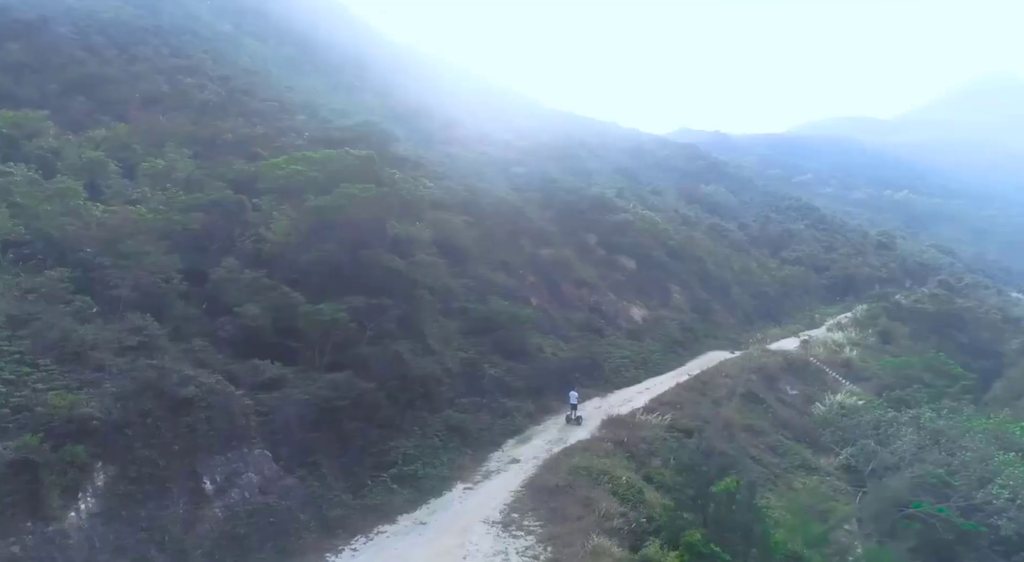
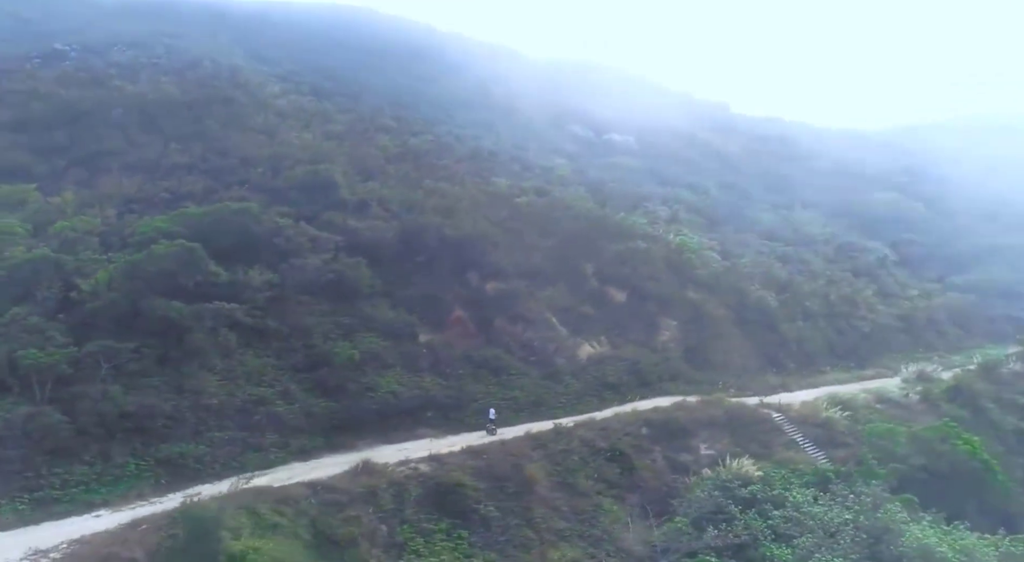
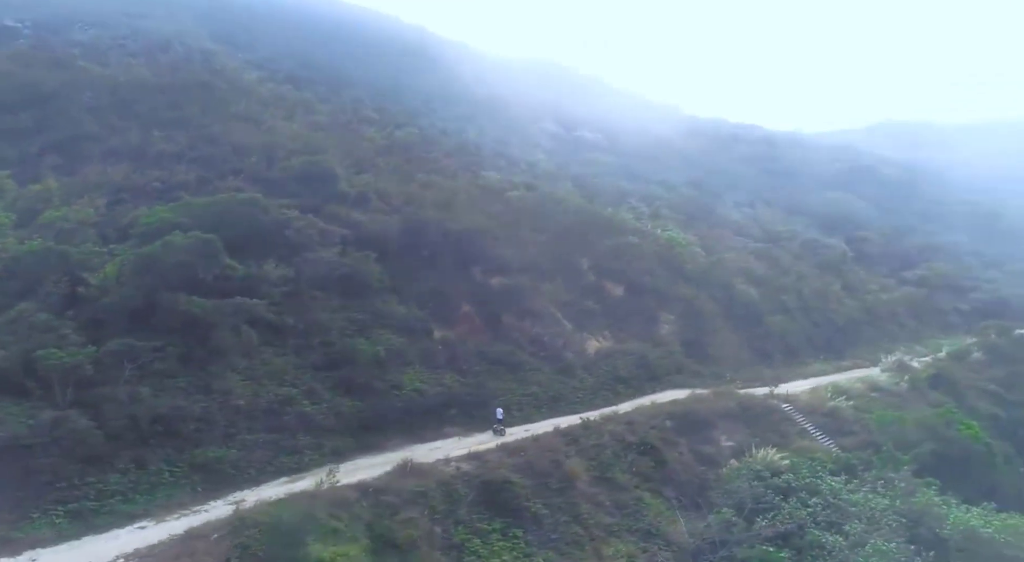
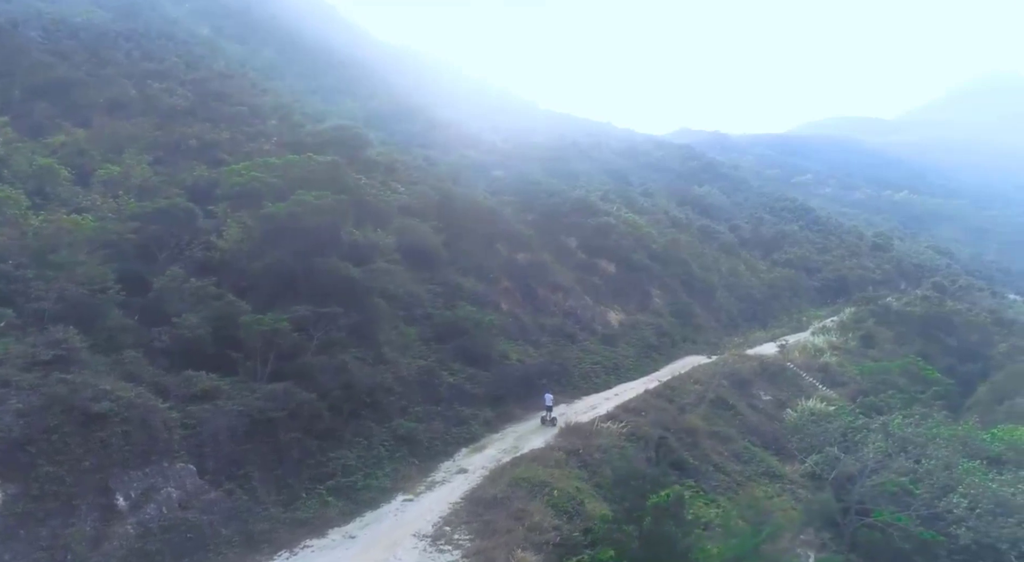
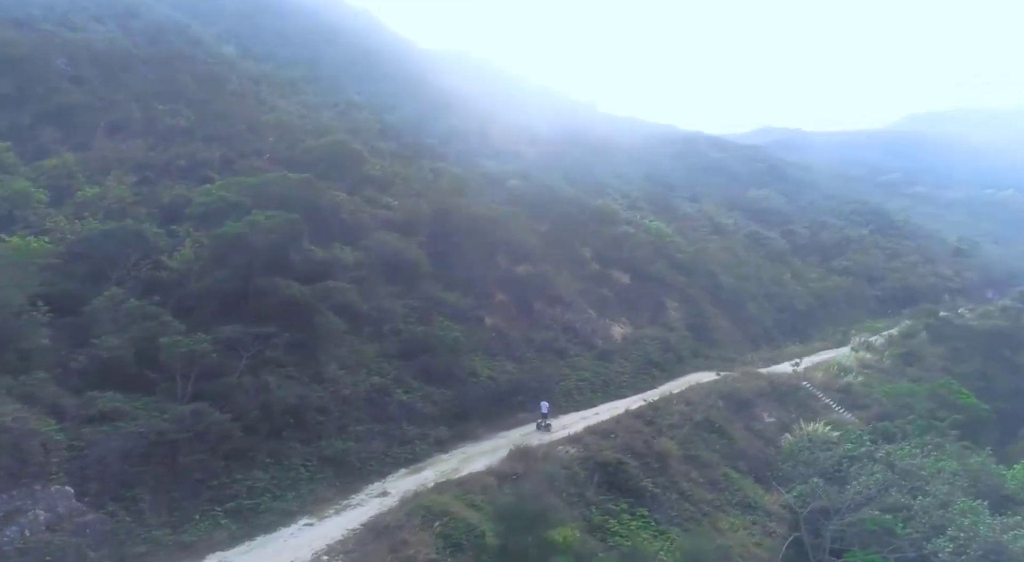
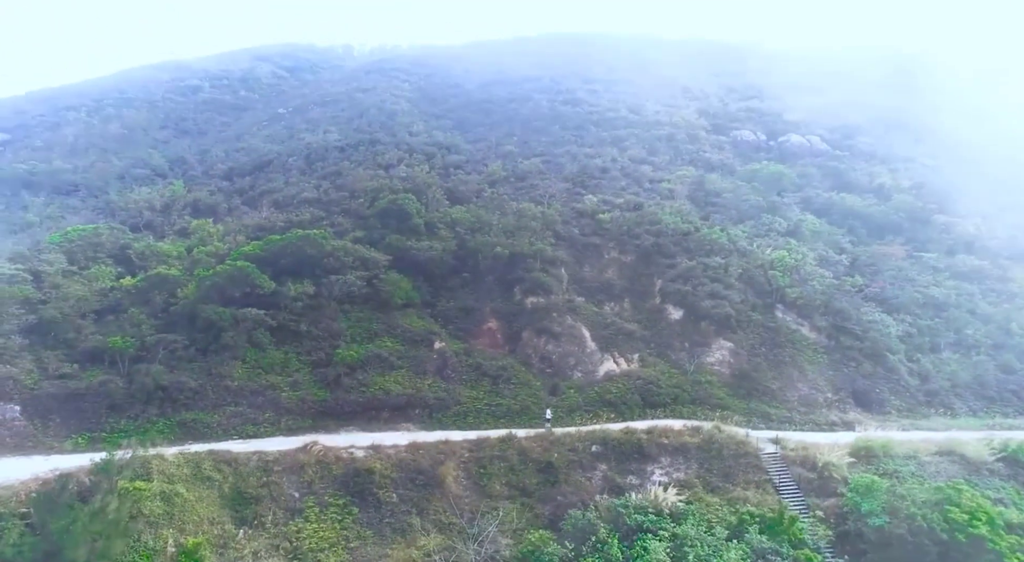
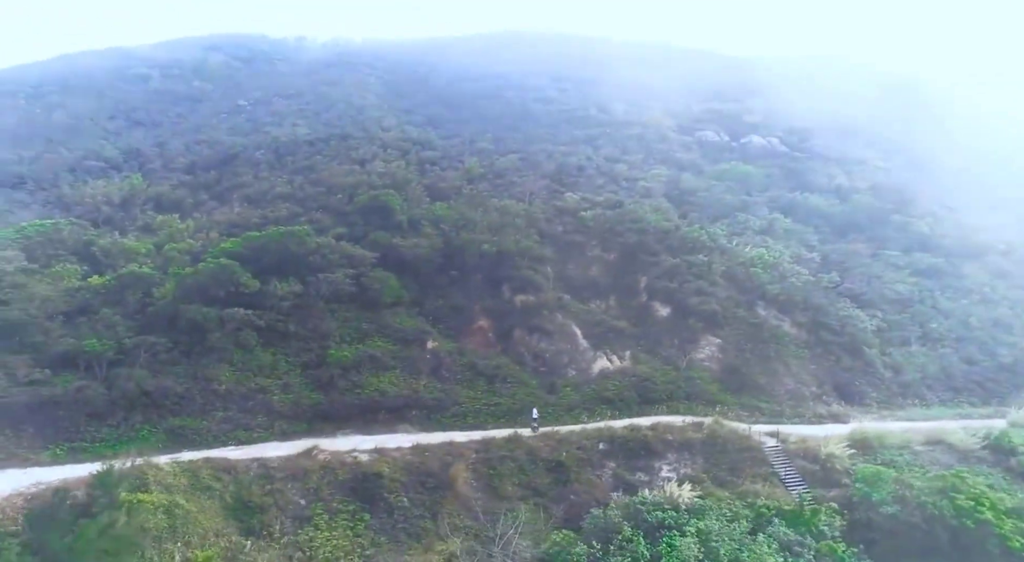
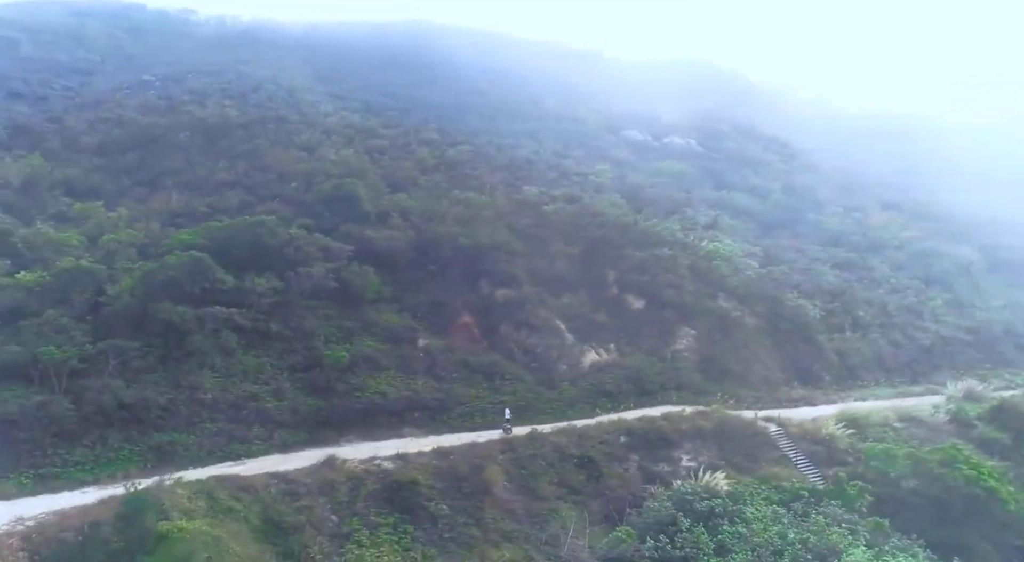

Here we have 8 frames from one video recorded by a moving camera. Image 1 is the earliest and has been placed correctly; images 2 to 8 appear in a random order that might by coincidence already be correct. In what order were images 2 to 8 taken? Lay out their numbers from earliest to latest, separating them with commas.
4, 5, 3, 2, 8, 7, 6
